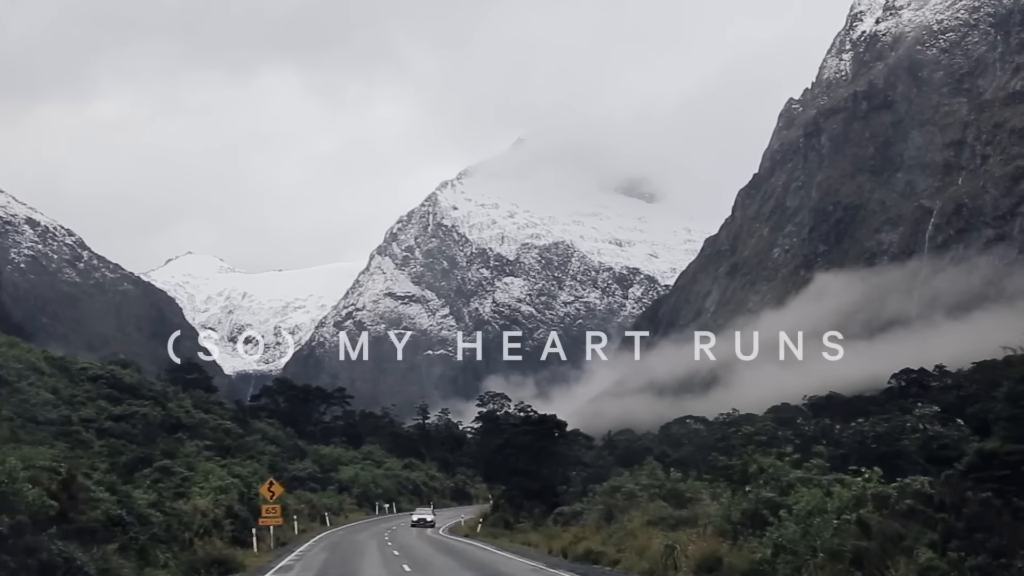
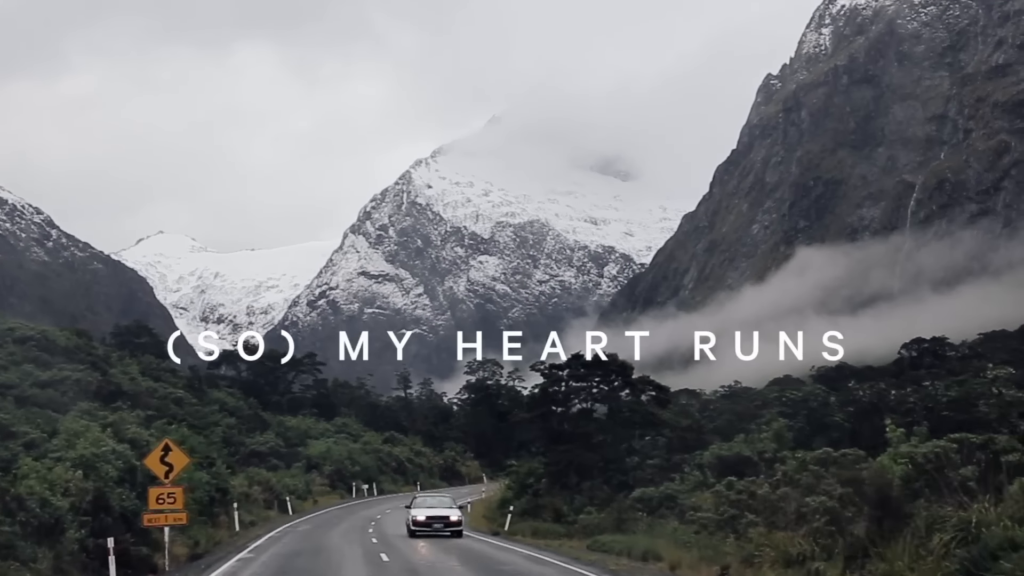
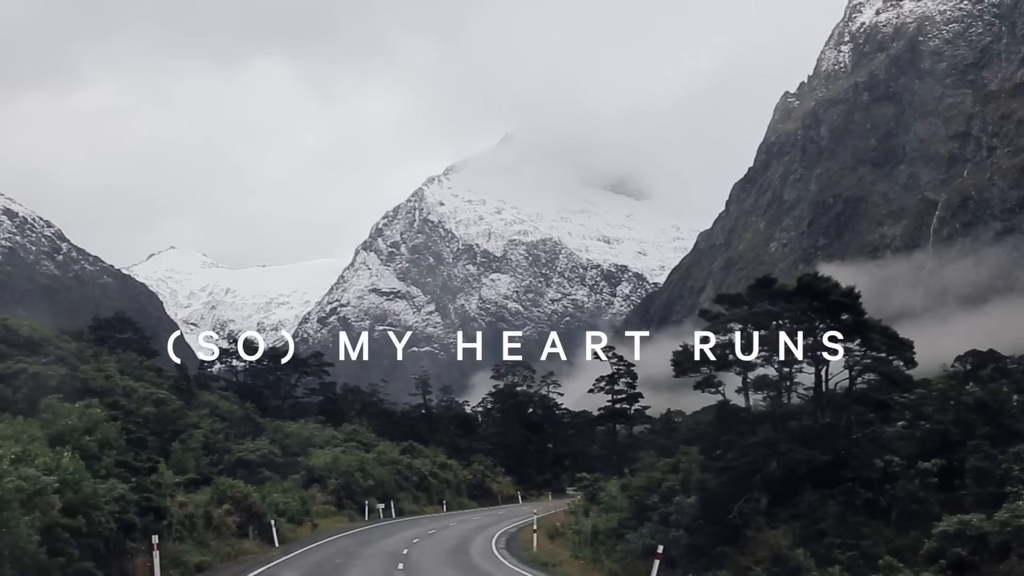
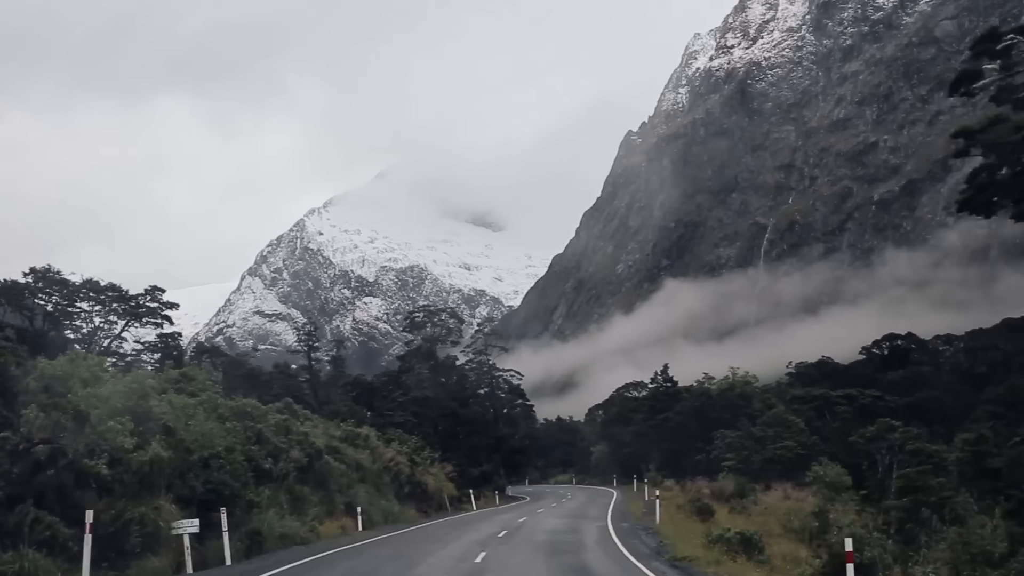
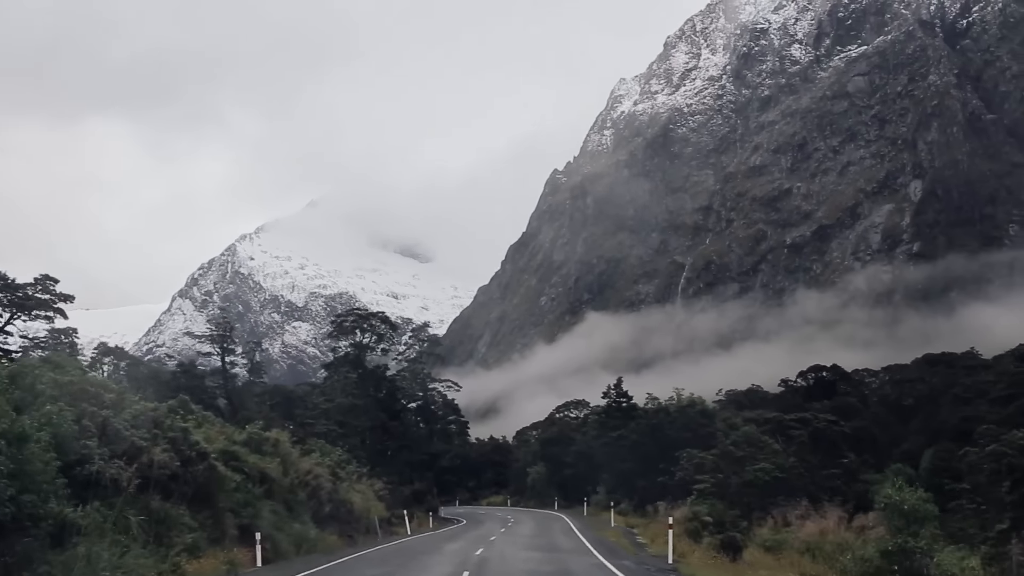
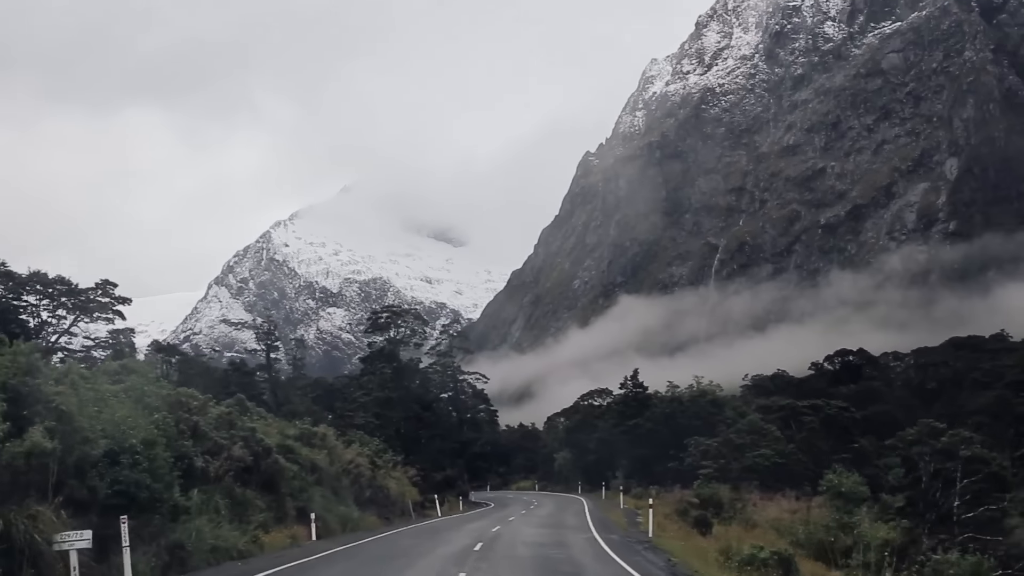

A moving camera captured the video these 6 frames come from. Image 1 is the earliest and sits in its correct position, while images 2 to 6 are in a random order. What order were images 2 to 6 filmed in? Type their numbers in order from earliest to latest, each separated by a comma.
2, 3, 4, 6, 5
